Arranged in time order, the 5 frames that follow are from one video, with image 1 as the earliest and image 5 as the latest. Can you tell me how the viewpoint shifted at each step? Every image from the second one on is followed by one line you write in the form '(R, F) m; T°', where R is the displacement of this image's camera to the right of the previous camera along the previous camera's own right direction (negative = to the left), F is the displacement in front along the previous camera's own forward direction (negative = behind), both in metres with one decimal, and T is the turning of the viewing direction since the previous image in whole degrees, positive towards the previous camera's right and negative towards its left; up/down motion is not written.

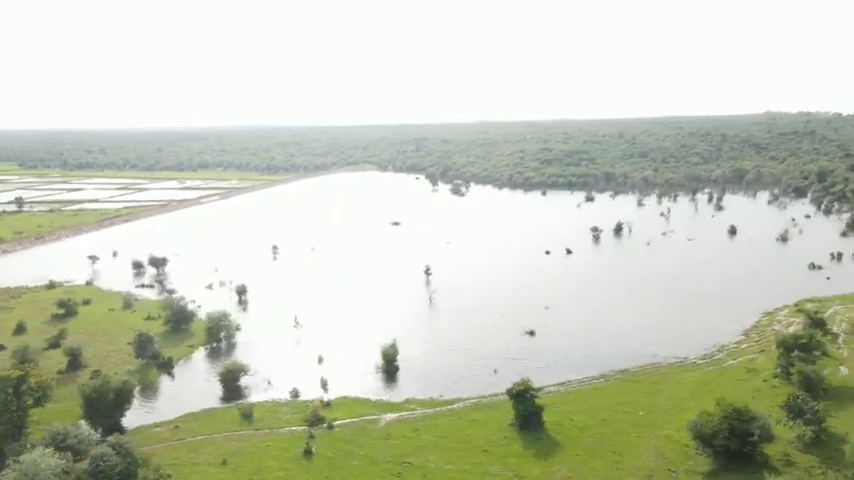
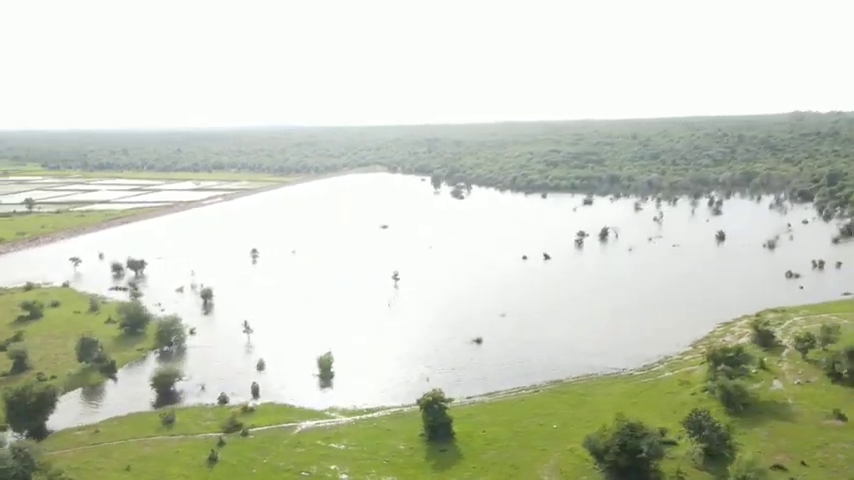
(+4.2, -0.1) m; -2°
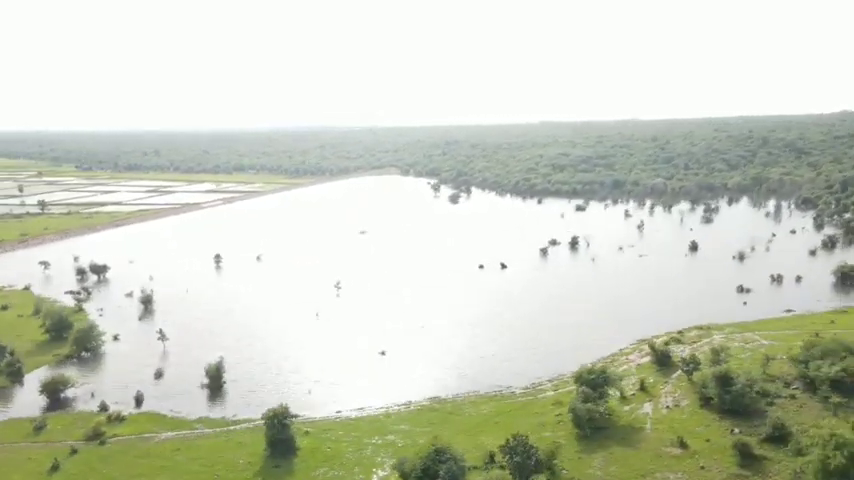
(+7.4, -0.1) m; -4°
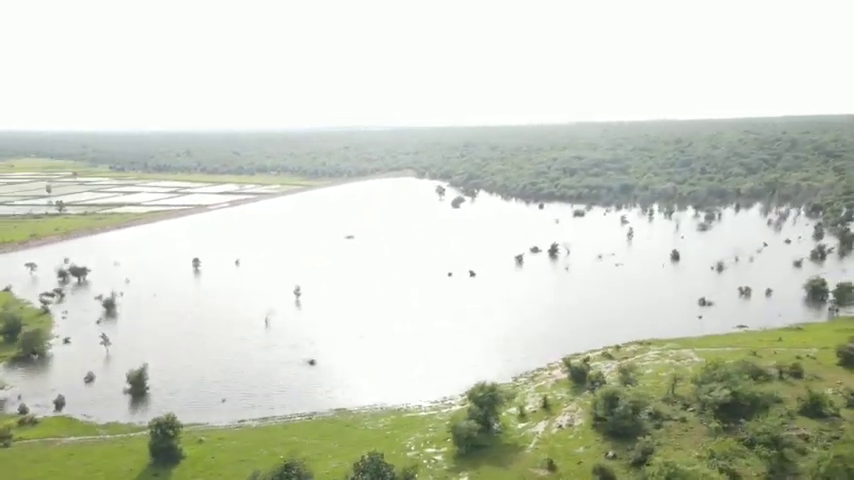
(+6.0, -0.1) m; -3°
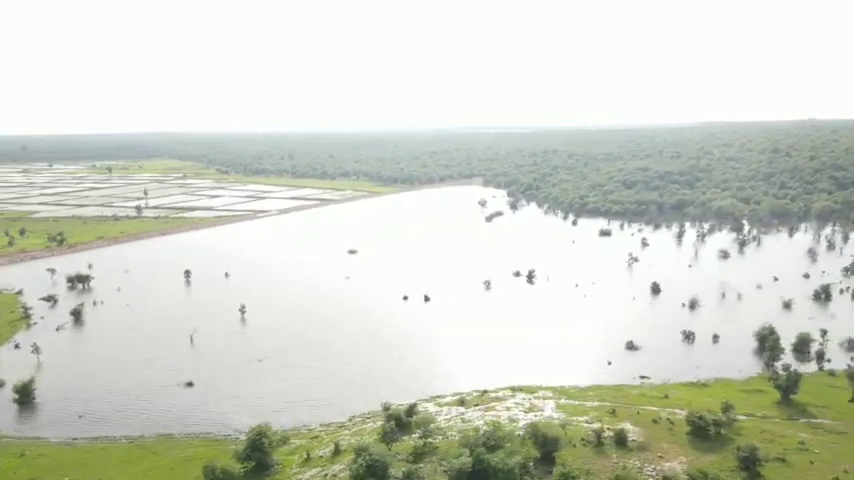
(+14.3, +0.9) m; -11°
